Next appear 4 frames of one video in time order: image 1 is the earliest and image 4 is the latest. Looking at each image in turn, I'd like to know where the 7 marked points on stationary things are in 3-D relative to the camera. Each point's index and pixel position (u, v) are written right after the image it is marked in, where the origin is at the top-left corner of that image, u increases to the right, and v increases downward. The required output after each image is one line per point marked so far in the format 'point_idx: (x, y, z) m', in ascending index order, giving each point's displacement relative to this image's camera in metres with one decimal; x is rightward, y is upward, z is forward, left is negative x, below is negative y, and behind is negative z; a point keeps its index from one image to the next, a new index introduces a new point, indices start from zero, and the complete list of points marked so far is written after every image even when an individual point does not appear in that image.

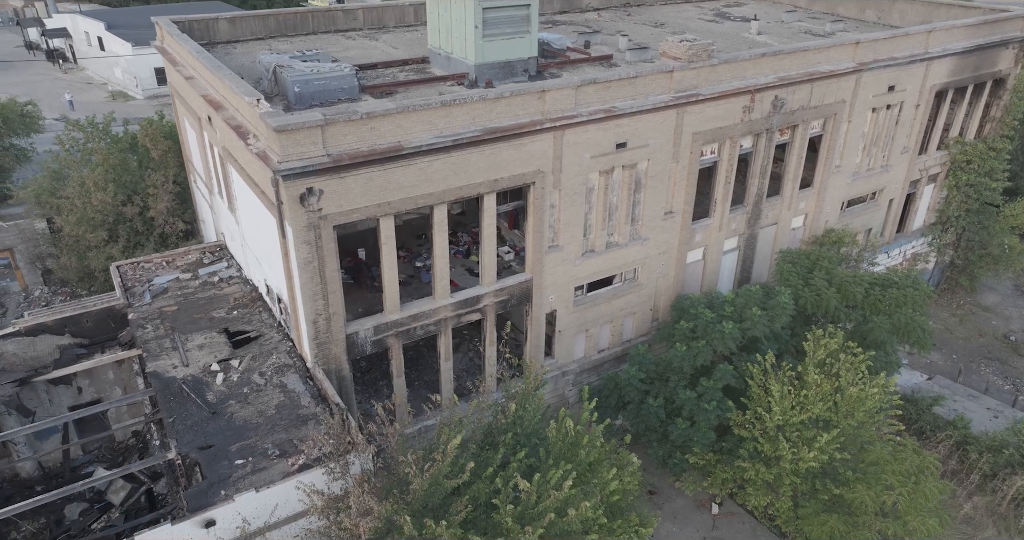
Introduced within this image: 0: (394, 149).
0: (-2.4, +2.5, +14.2) m
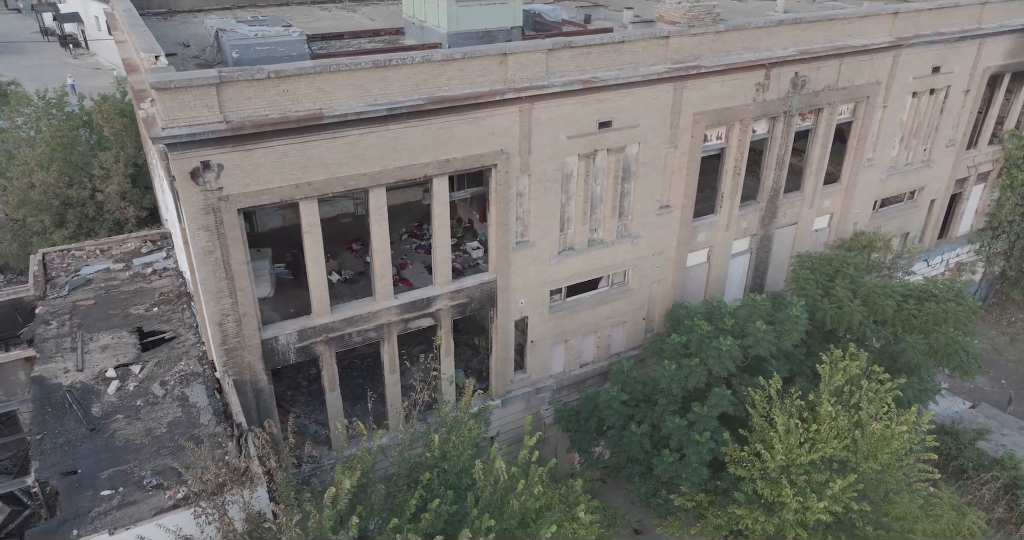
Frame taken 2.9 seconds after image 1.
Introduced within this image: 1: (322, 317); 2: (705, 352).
0: (-3.3, +2.6, +11.7) m
1: (-3.7, -0.9, +13.6) m
2: (+4.0, -1.7, +14.6) m
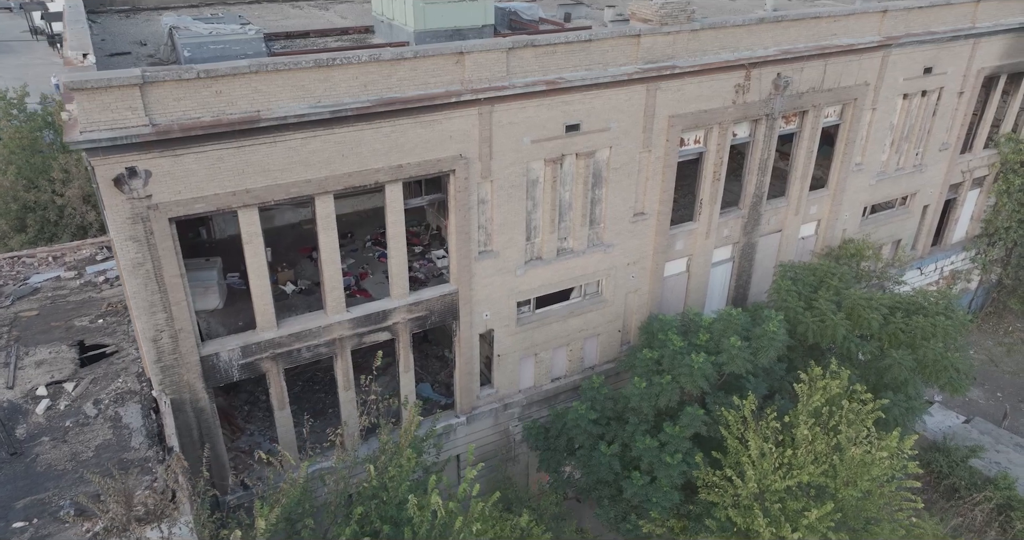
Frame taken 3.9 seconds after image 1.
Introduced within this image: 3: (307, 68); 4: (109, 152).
0: (-4.1, +2.3, +10.9) m
1: (-4.5, -1.1, +12.8) m
2: (+3.3, -1.9, +13.8) m
3: (-3.3, +3.2, +11.2) m
4: (-5.9, +1.7, +10.2) m
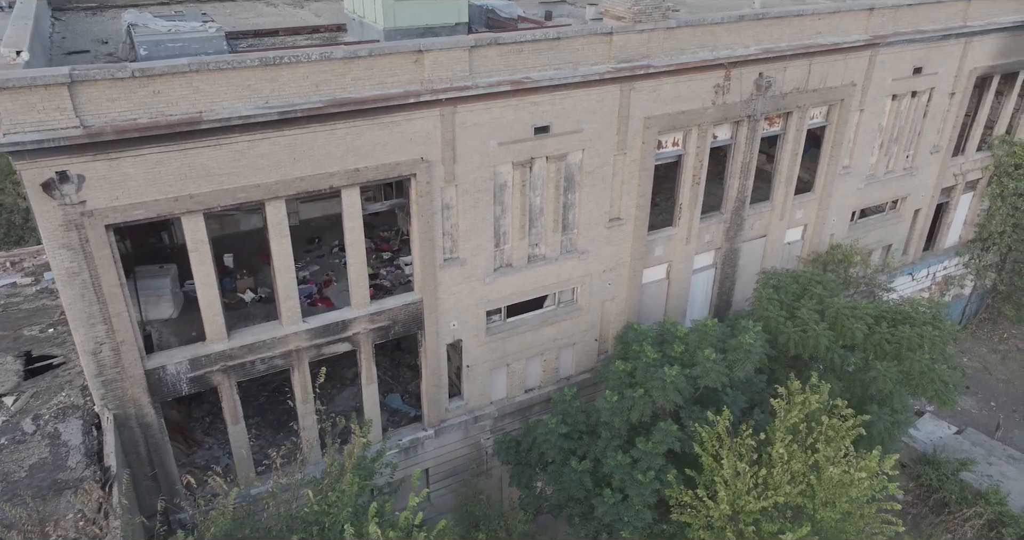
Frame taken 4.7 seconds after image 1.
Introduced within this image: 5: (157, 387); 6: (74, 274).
0: (-4.8, +2.2, +10.3) m
1: (-5.1, -1.3, +12.2) m
2: (+2.6, -2.1, +13.2) m
3: (-3.9, +3.1, +10.6) m
4: (-6.5, +1.6, +9.6) m
5: (-6.0, -2.0, +12.0) m
6: (-6.6, -0.1, +10.6) m
